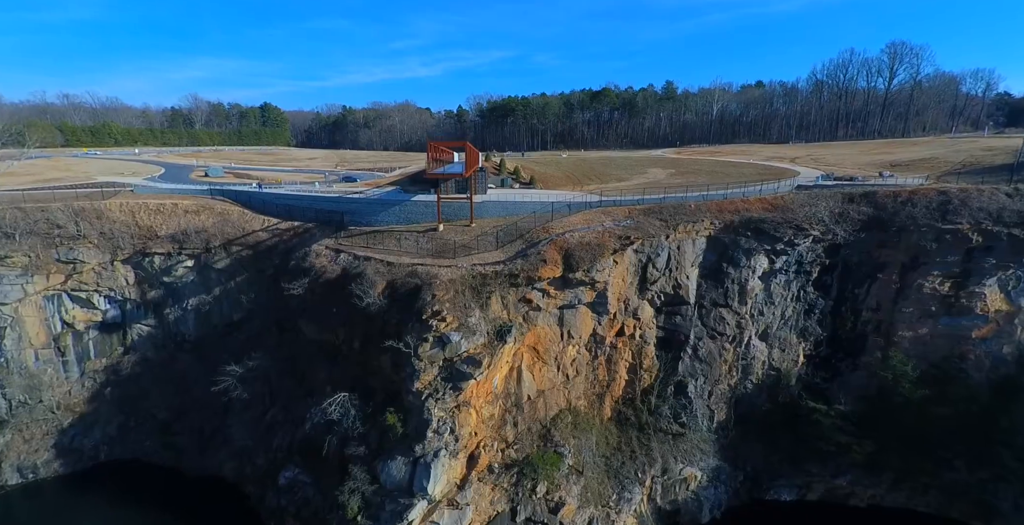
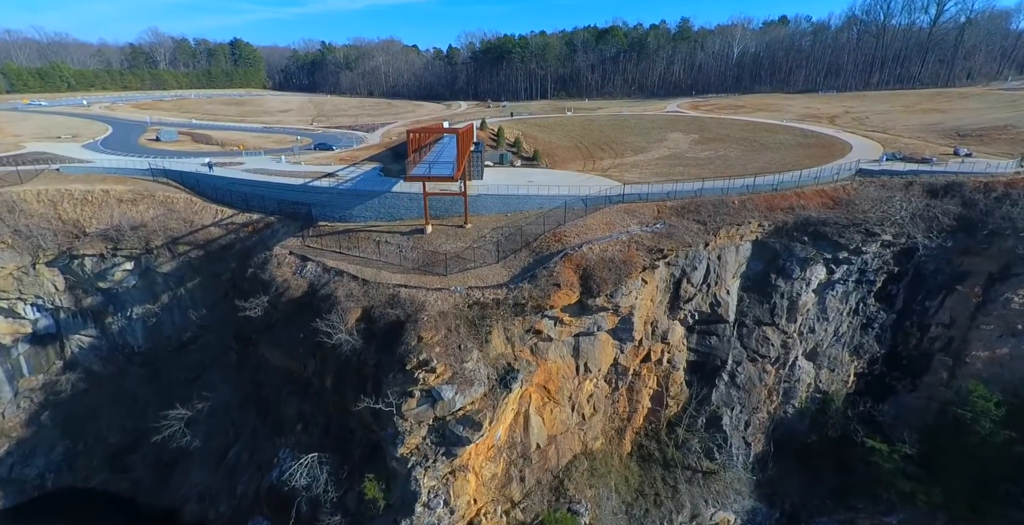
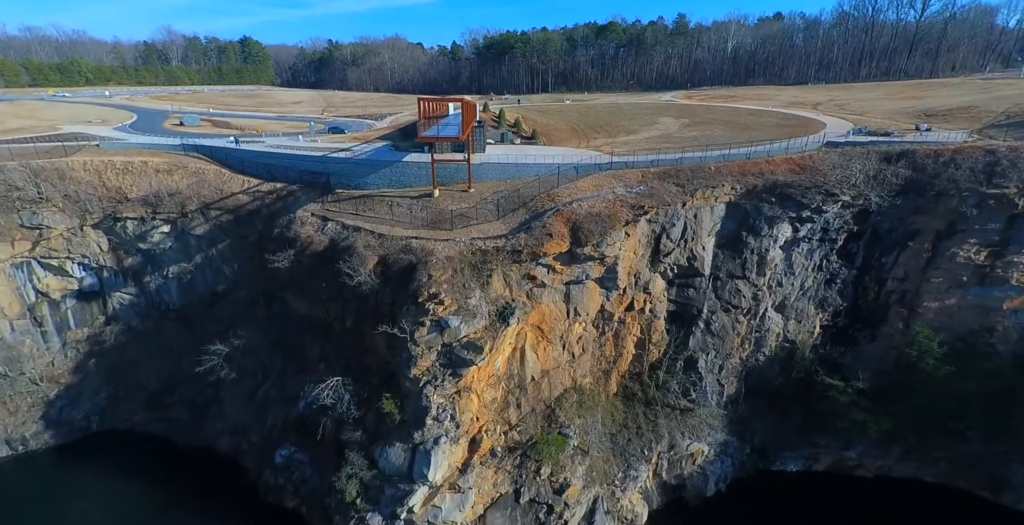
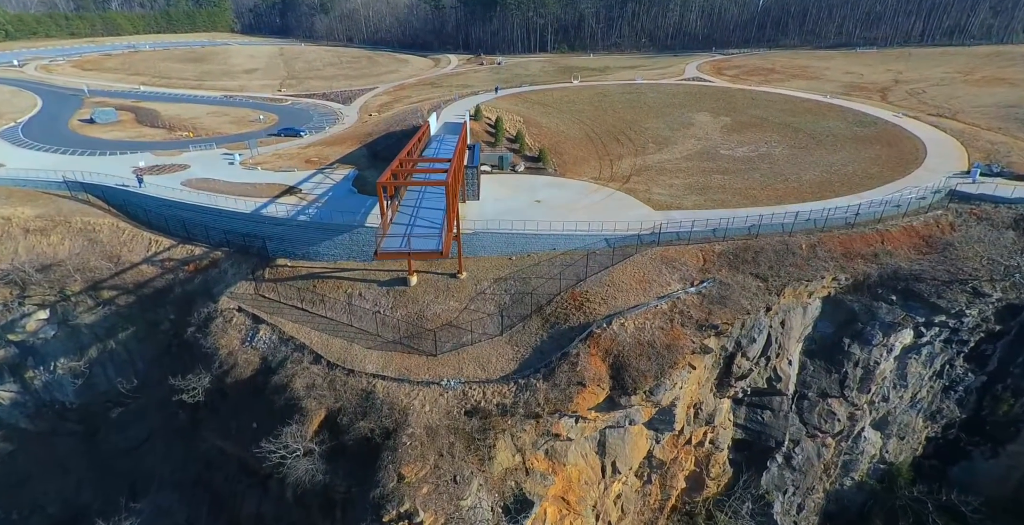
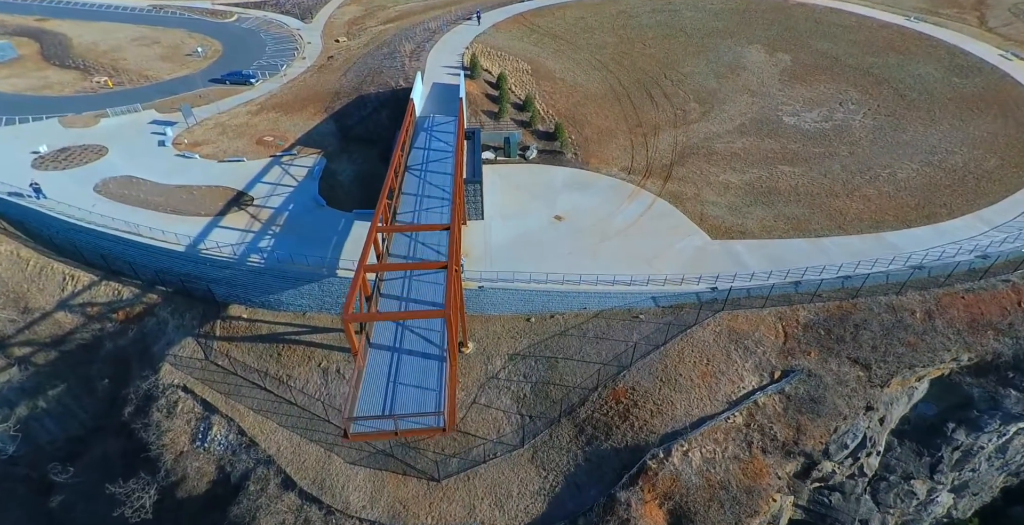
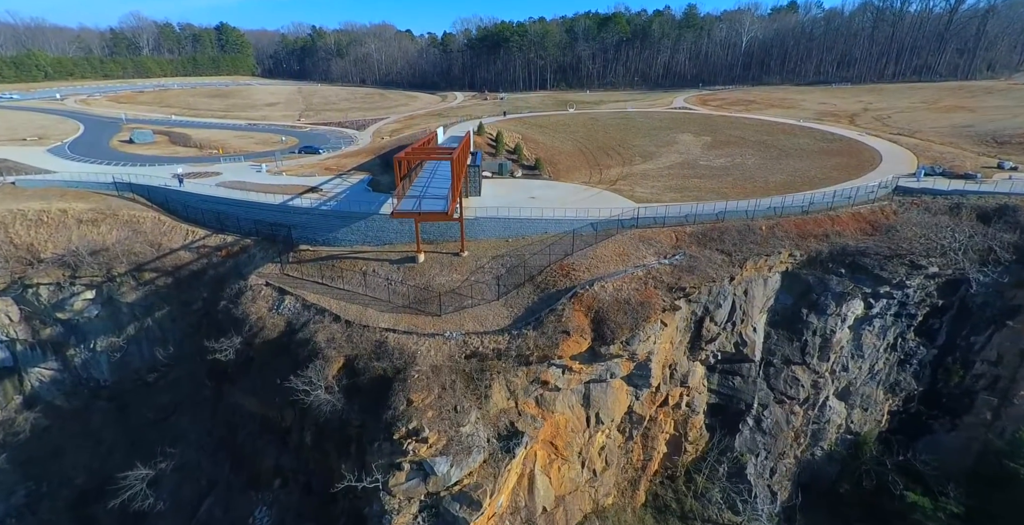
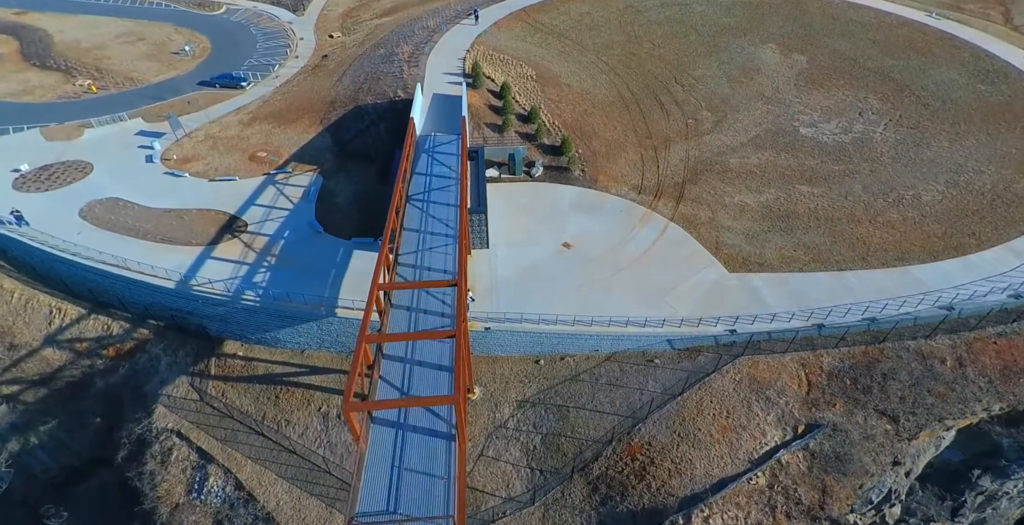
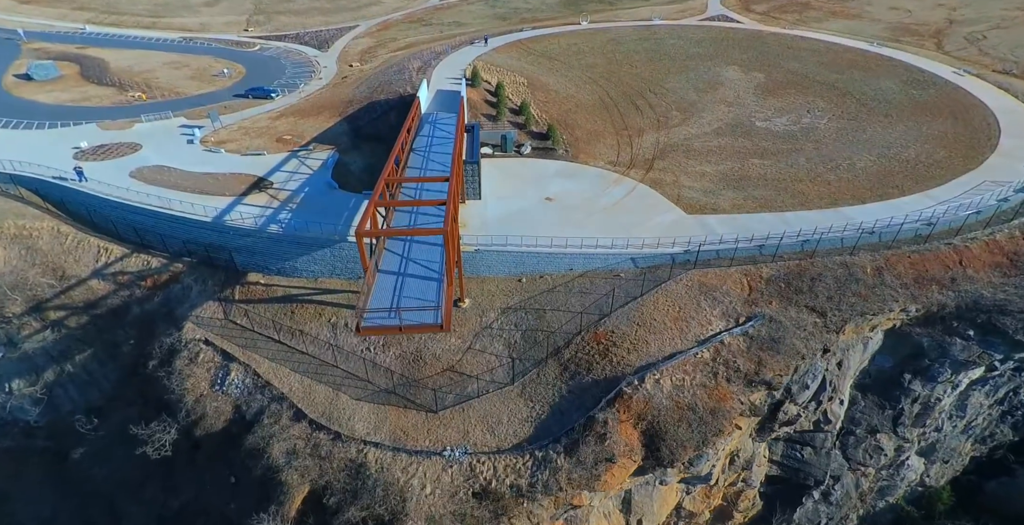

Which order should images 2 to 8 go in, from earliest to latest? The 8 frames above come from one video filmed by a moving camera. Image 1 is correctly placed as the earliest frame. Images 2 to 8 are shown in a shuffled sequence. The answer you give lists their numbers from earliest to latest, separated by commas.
3, 2, 6, 4, 8, 5, 7
